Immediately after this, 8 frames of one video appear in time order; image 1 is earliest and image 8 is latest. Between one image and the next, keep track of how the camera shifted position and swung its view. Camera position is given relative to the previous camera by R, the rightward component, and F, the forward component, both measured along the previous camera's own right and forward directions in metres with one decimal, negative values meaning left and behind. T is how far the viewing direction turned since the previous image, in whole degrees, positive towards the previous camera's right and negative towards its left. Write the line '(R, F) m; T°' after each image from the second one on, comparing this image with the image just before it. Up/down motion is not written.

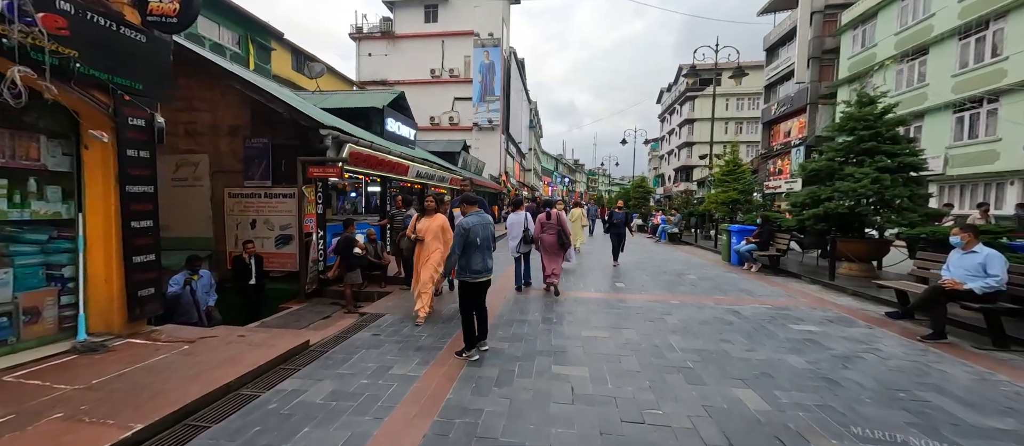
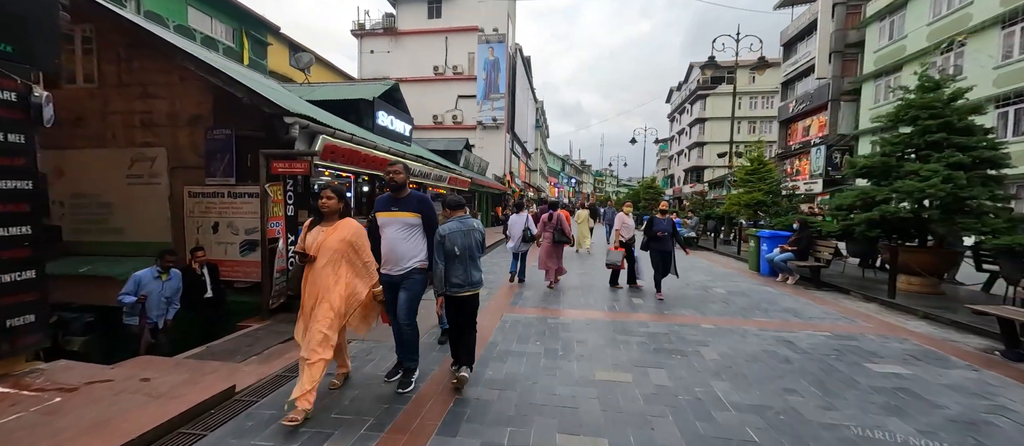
(+0.1, +1.0) m; -1°
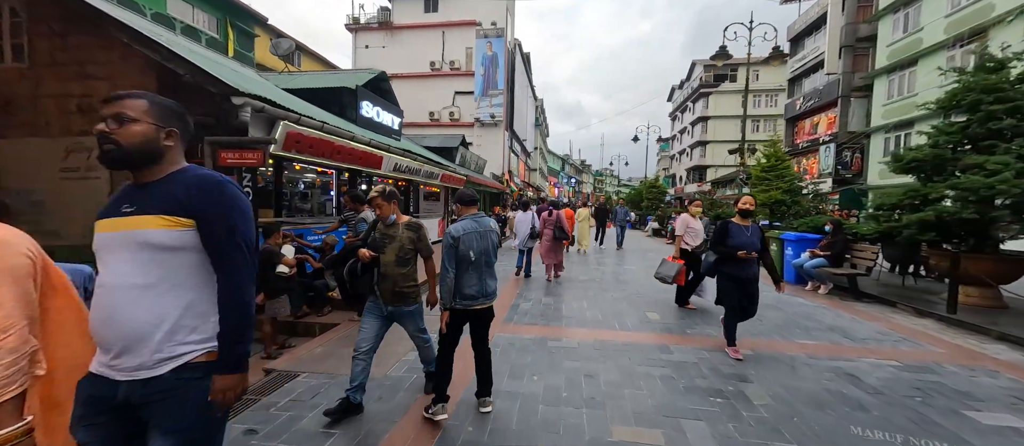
(+0.1, +0.9) m; 0°
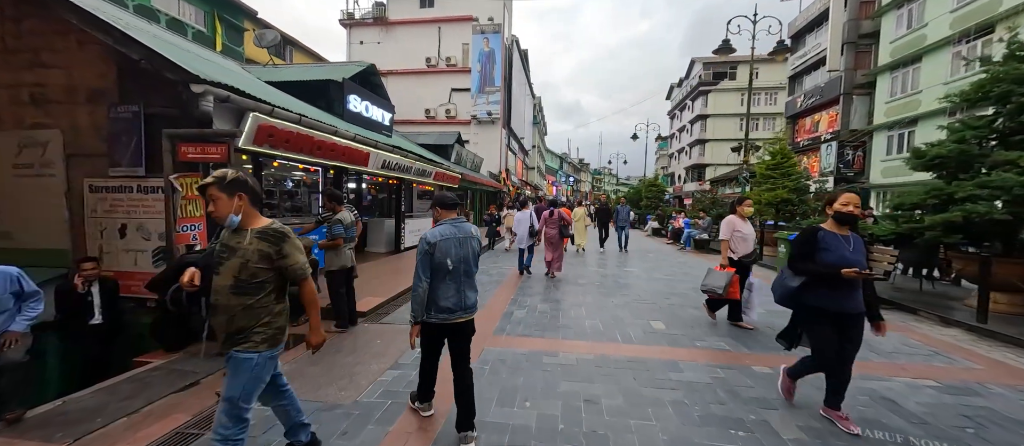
(+0.1, +0.4) m; 0°
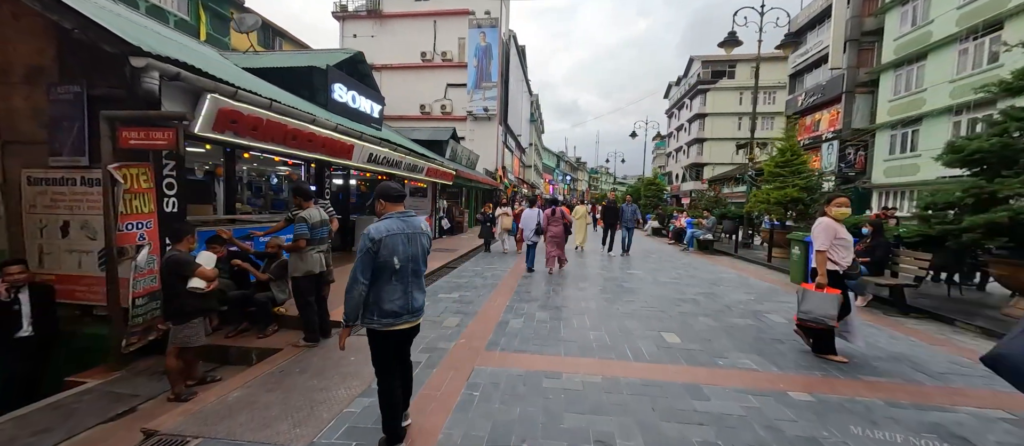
(0.0, +0.5) m; +1°
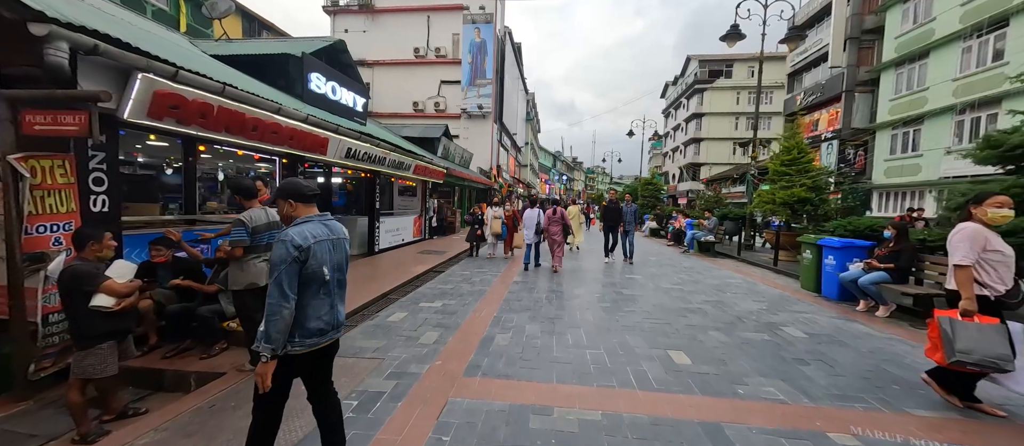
(+0.1, +0.5) m; +1°
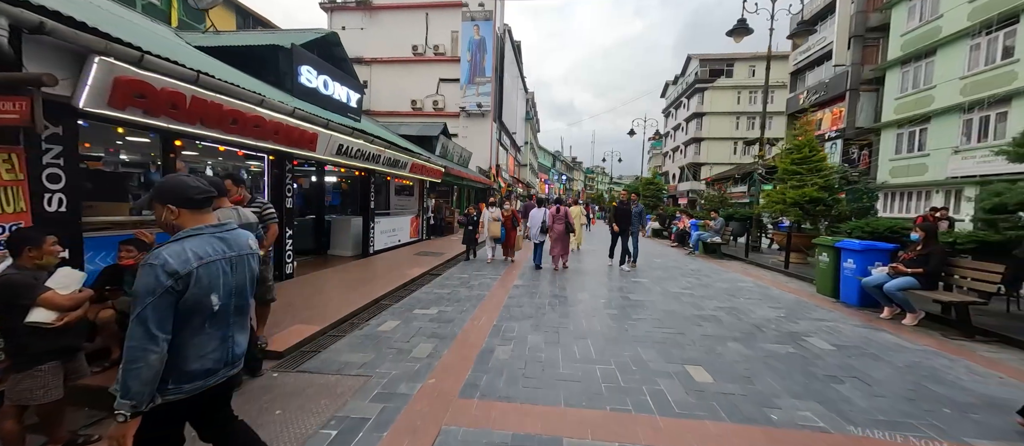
(0.0, +0.3) m; 0°
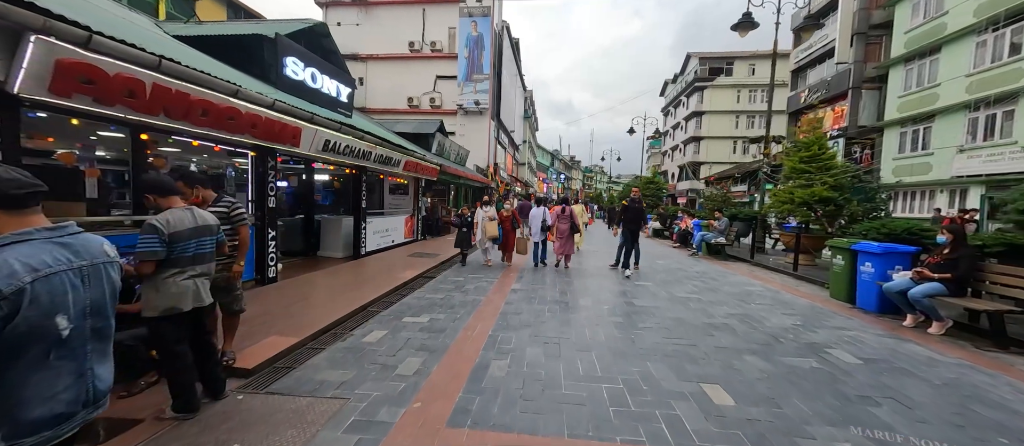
(0.0, +0.4) m; 0°
